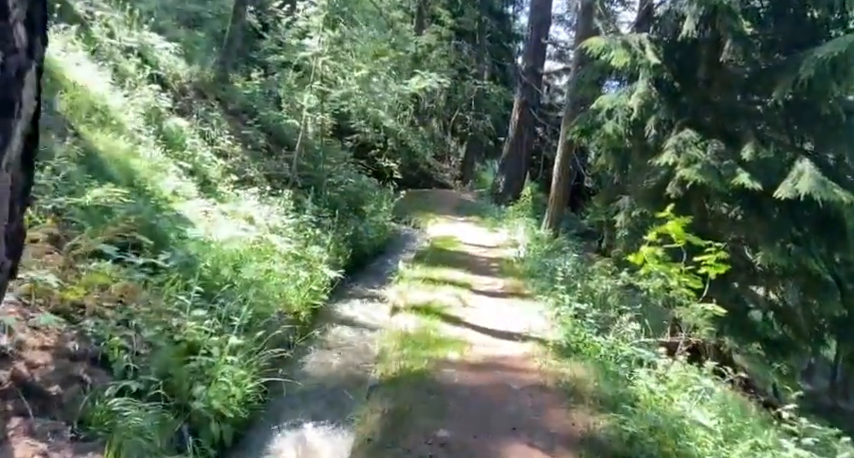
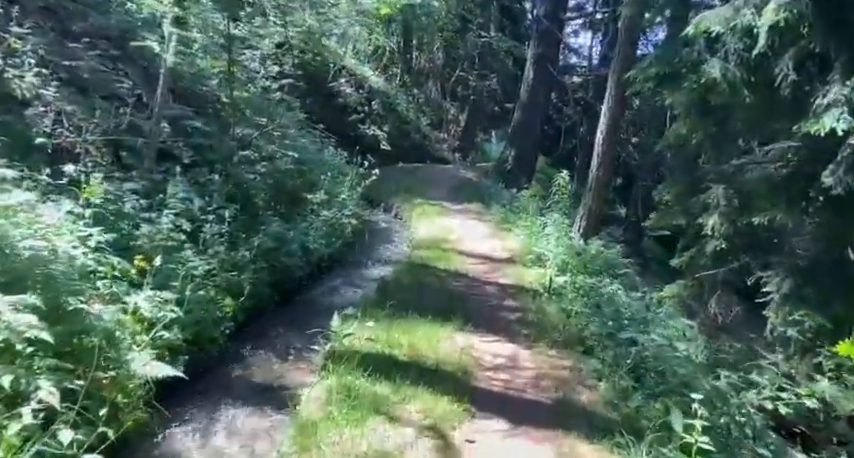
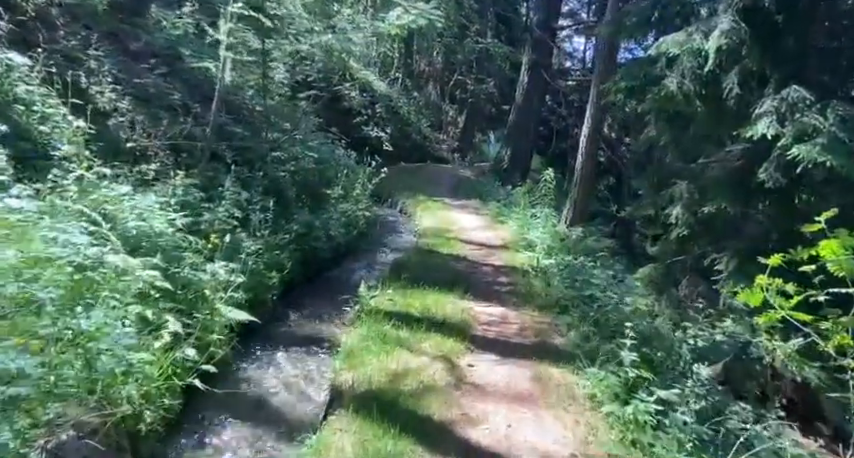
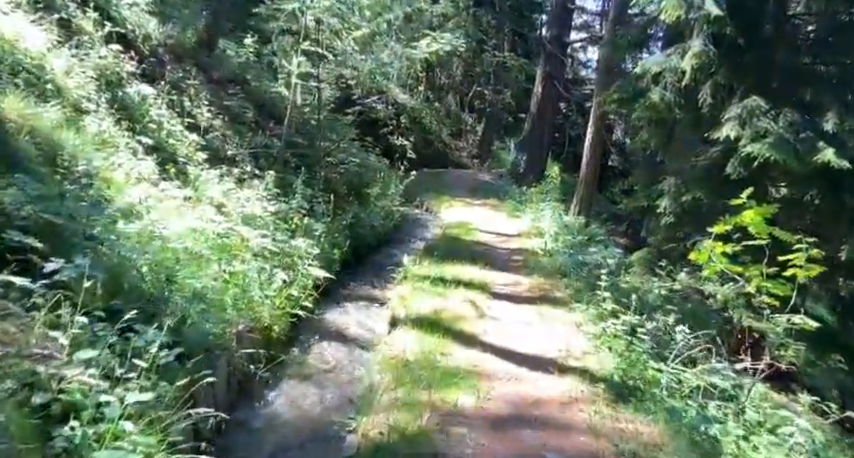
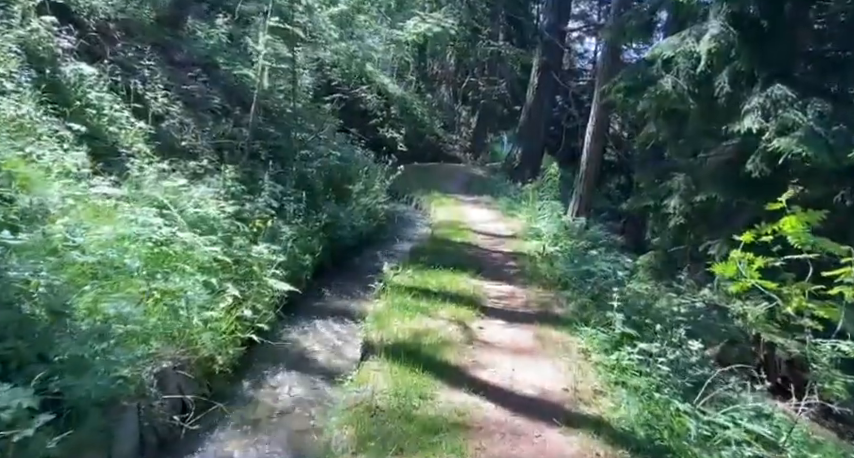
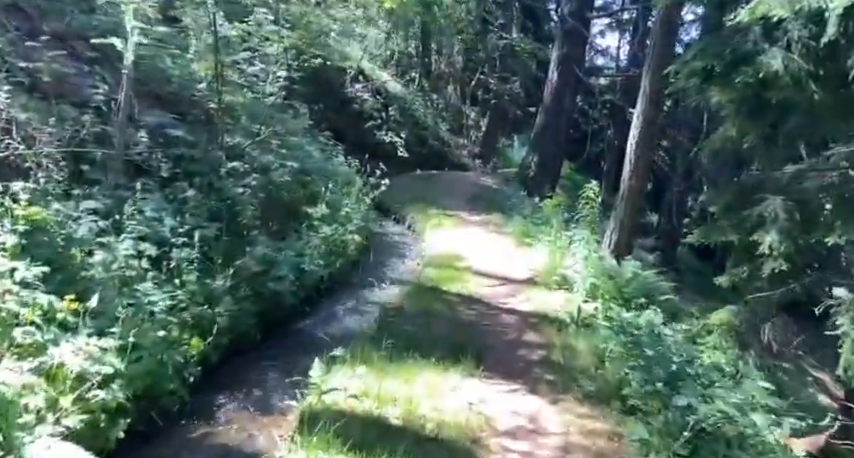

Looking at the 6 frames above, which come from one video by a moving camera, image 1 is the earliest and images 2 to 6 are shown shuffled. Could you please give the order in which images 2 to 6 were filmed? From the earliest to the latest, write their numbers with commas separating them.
4, 5, 3, 2, 6
